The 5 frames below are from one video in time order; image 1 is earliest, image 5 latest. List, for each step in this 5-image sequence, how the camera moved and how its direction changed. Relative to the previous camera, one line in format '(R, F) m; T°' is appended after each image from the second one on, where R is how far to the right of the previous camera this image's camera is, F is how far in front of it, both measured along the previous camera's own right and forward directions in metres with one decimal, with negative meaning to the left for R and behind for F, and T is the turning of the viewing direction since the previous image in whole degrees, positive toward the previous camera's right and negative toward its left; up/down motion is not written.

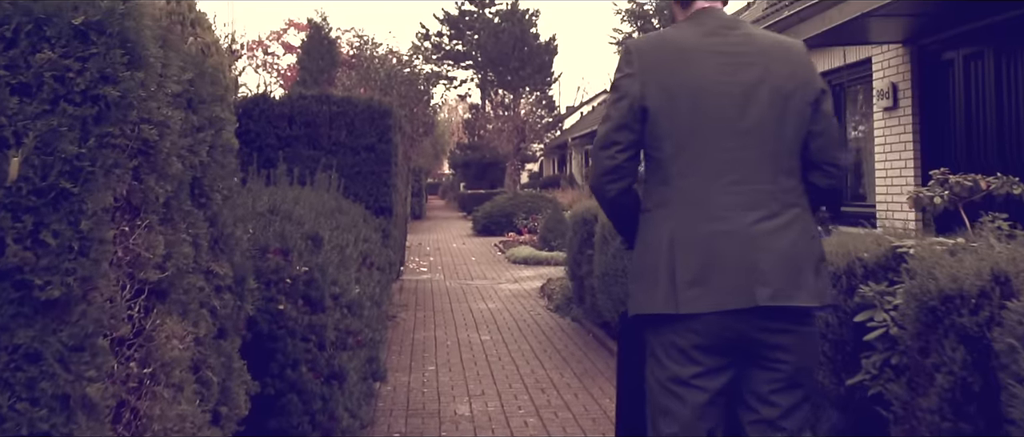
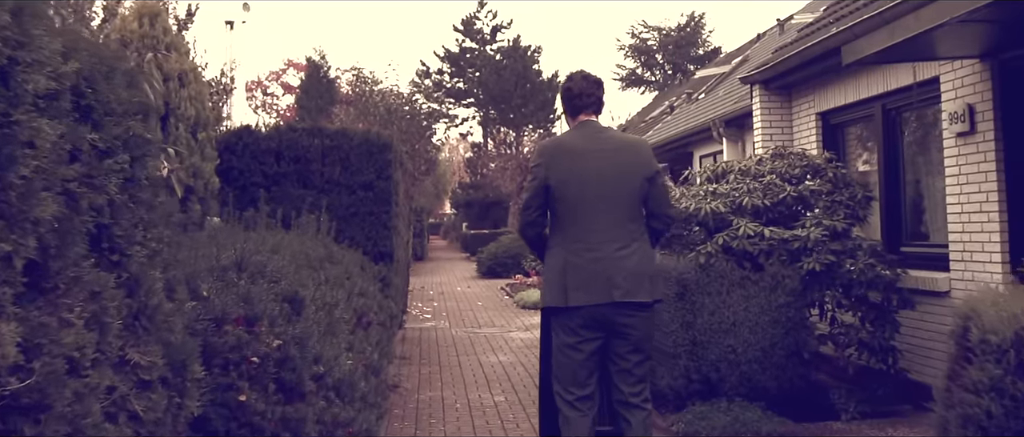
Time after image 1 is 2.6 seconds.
(-0.1, +1.1) m; 0°
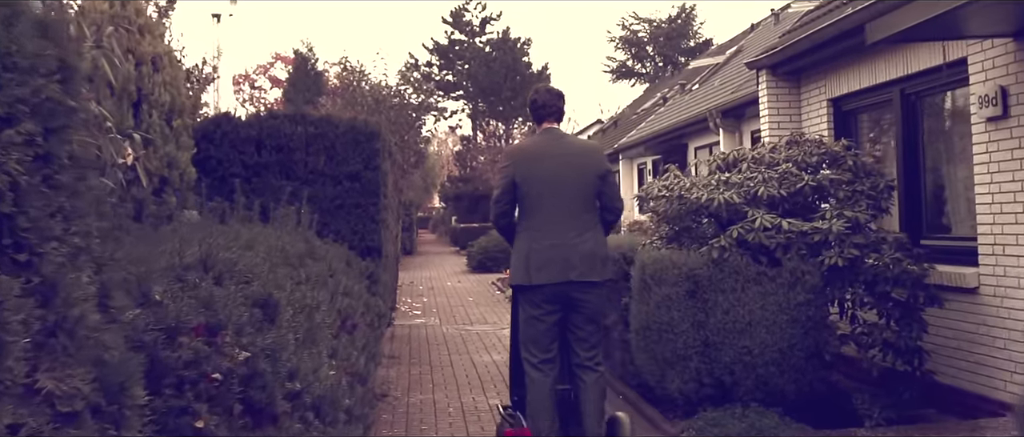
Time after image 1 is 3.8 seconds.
(-0.1, +0.5) m; +1°
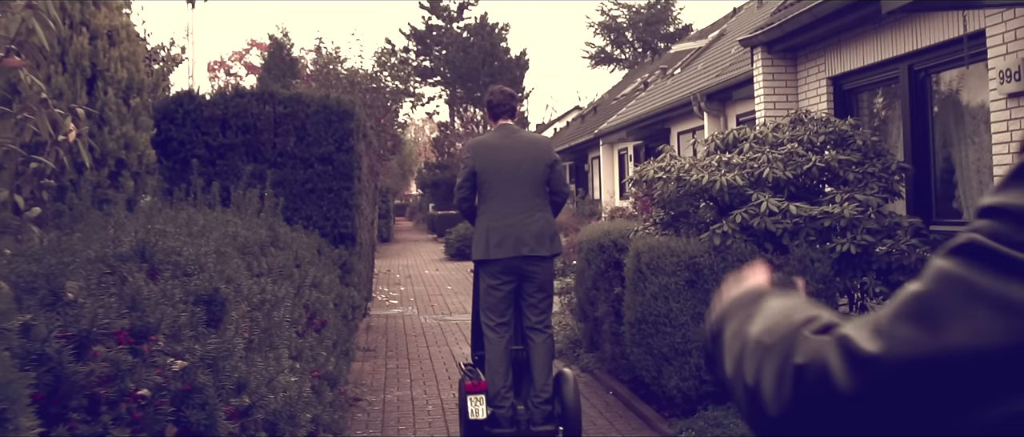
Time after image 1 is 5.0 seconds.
(0.0, +0.5) m; +1°
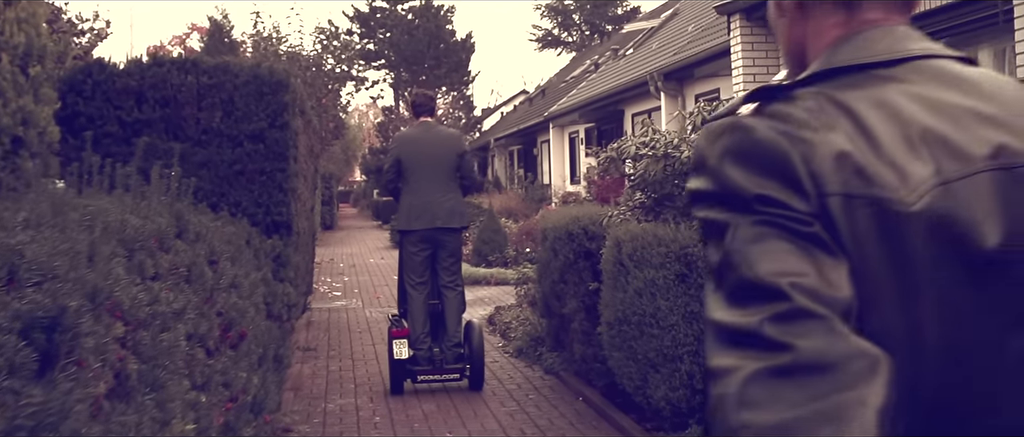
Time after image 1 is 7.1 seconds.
(-0.1, +0.9) m; +3°
